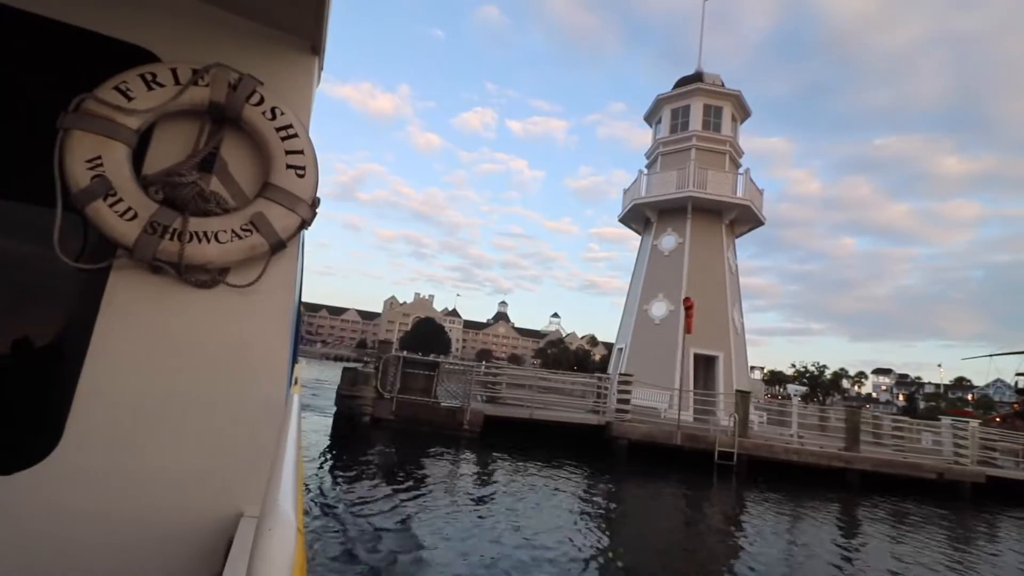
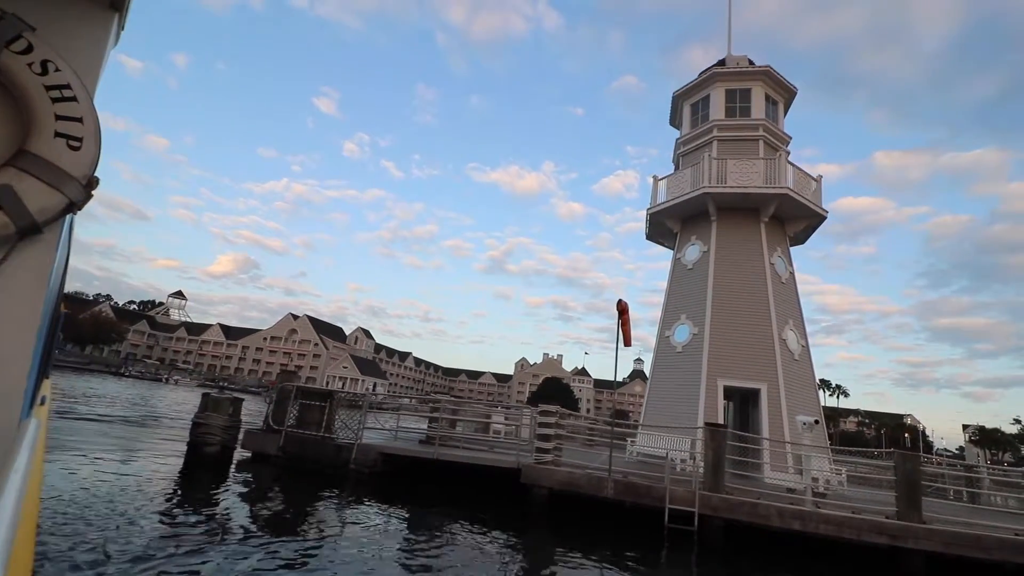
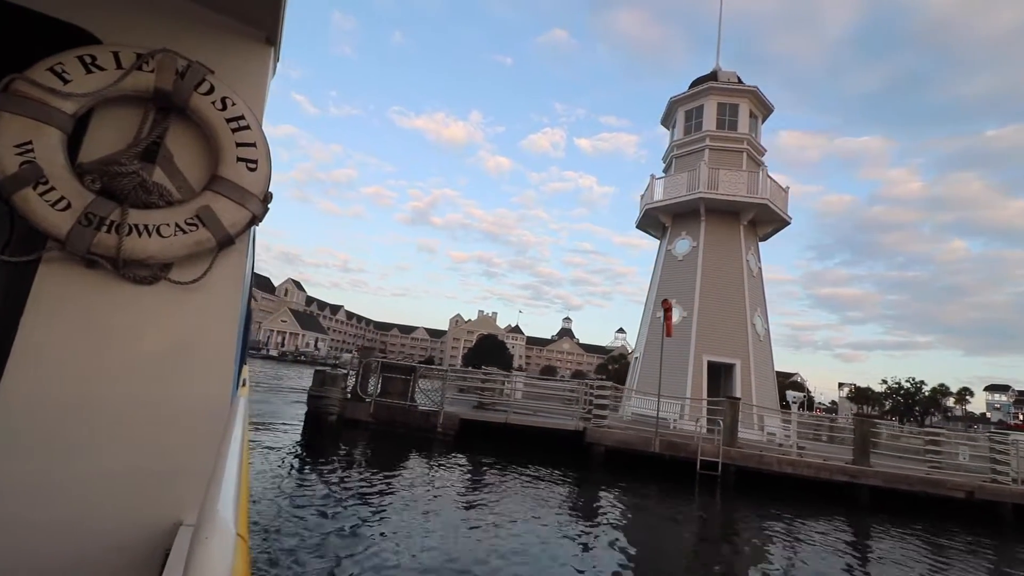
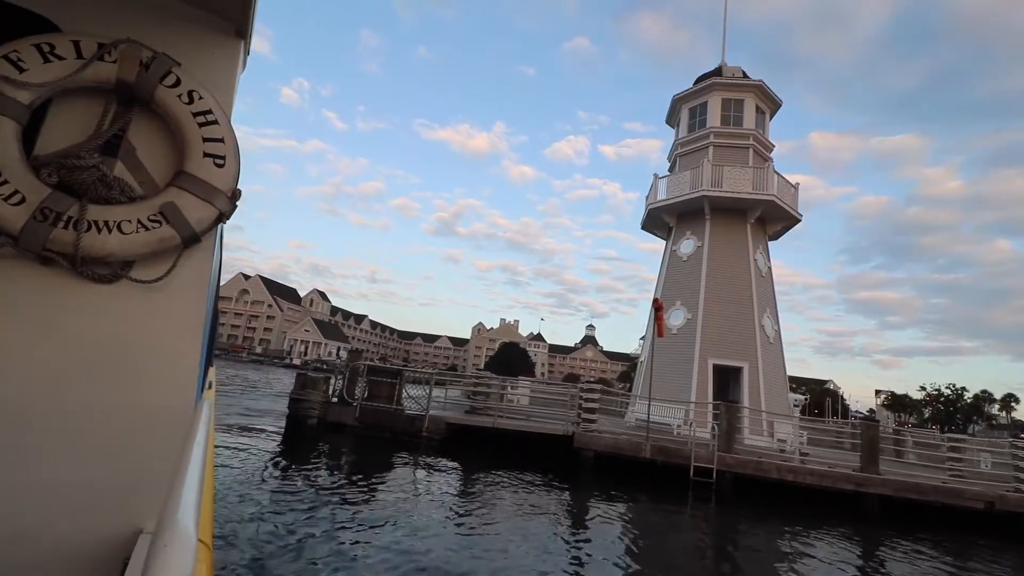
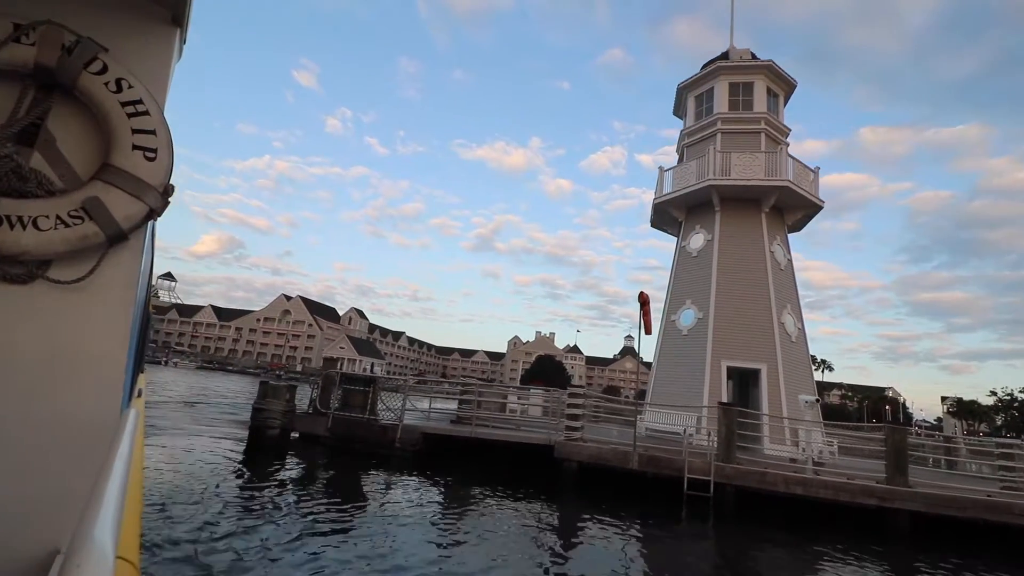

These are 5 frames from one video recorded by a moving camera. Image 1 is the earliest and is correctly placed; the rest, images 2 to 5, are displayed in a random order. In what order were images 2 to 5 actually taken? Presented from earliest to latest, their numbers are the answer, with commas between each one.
3, 4, 5, 2
